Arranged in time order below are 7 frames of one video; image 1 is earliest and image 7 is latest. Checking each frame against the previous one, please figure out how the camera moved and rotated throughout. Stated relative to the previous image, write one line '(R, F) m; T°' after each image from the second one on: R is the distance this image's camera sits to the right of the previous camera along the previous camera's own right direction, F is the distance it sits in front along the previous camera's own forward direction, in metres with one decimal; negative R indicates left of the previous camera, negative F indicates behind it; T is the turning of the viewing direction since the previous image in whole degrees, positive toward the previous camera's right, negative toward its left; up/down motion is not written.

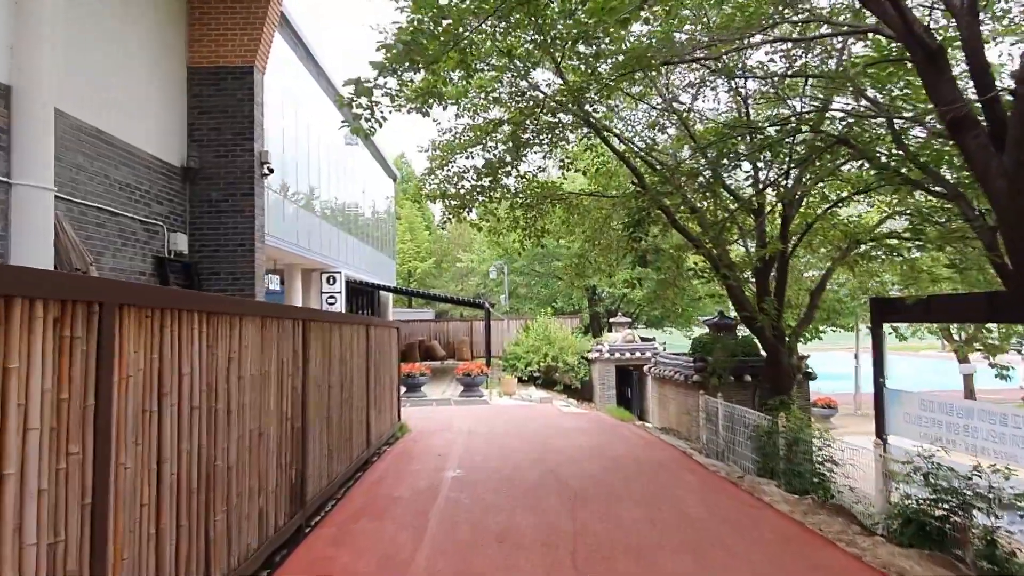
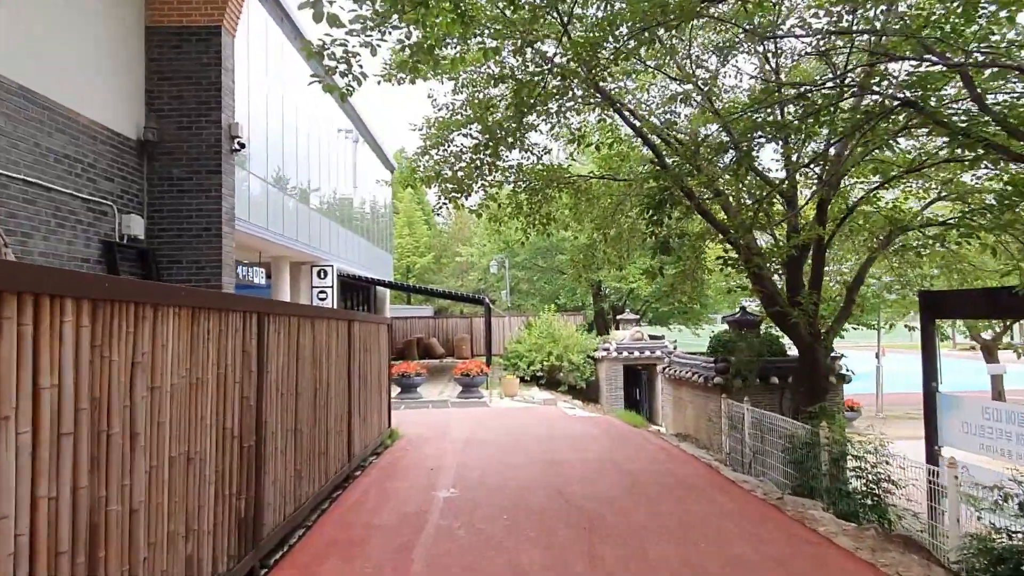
(0.0, +1.0) m; 0°
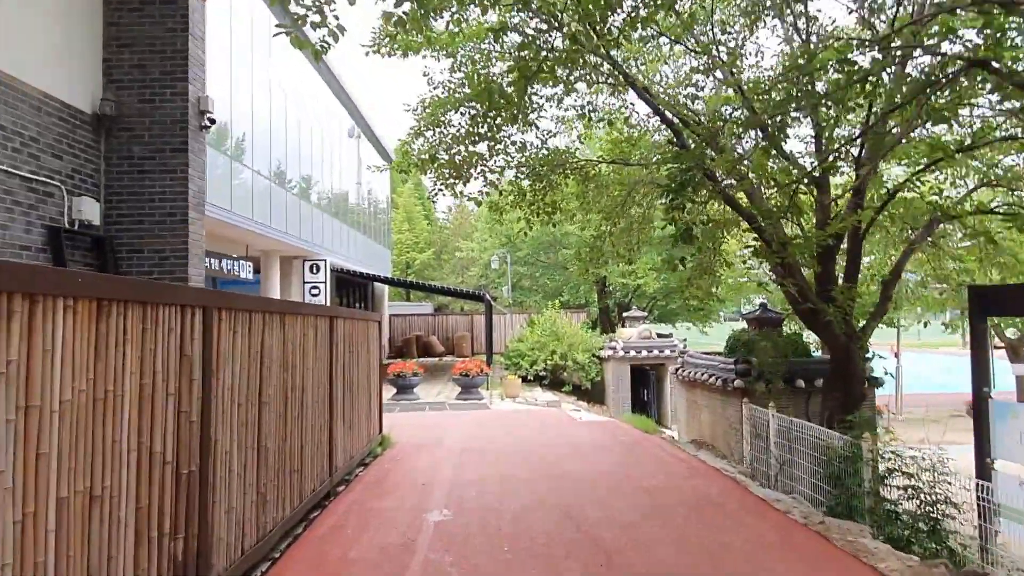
(0.0, +0.8) m; 0°
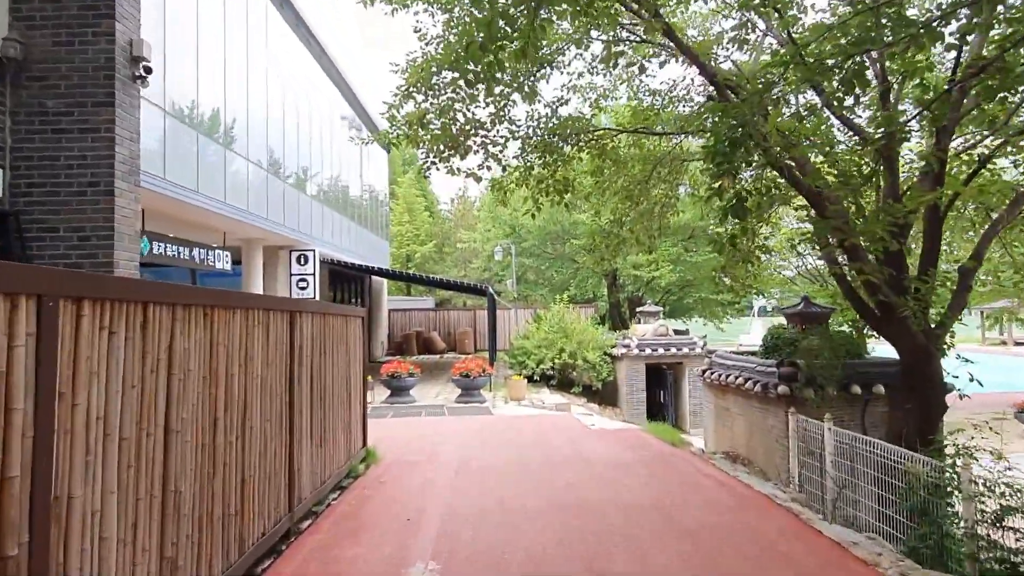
(0.0, +1.2) m; 0°
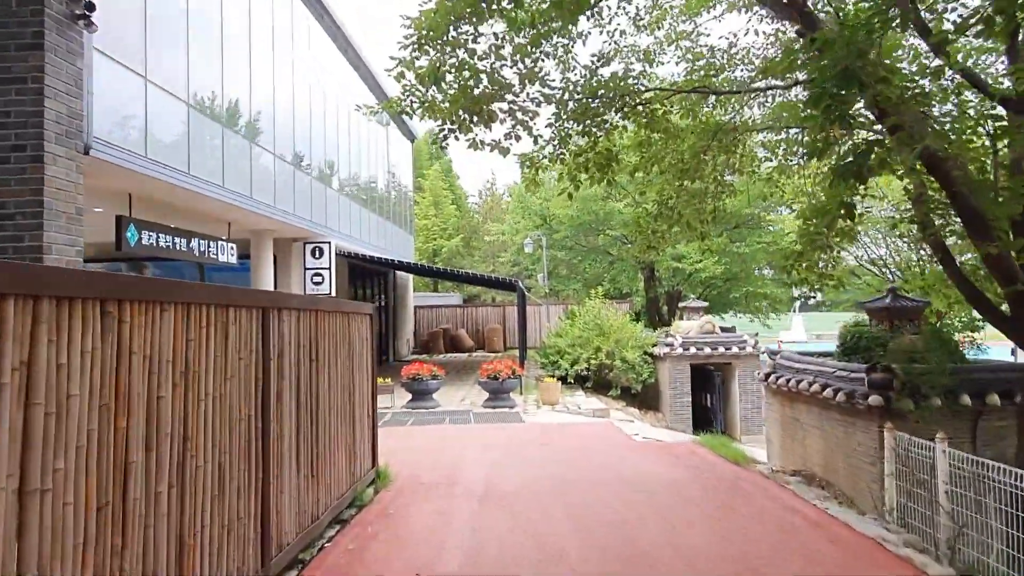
(0.0, +1.2) m; -2°
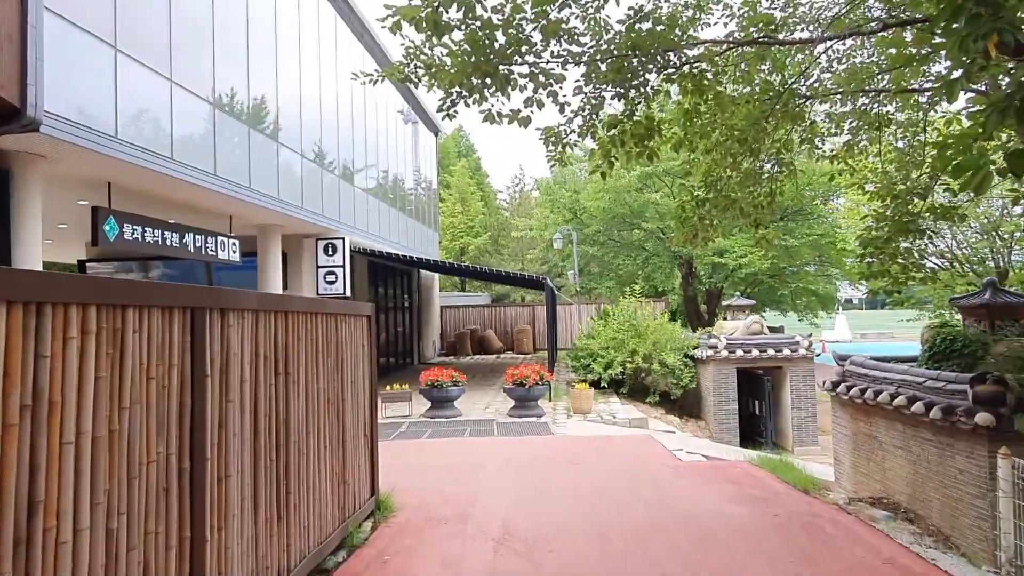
(+0.1, +1.0) m; -2°
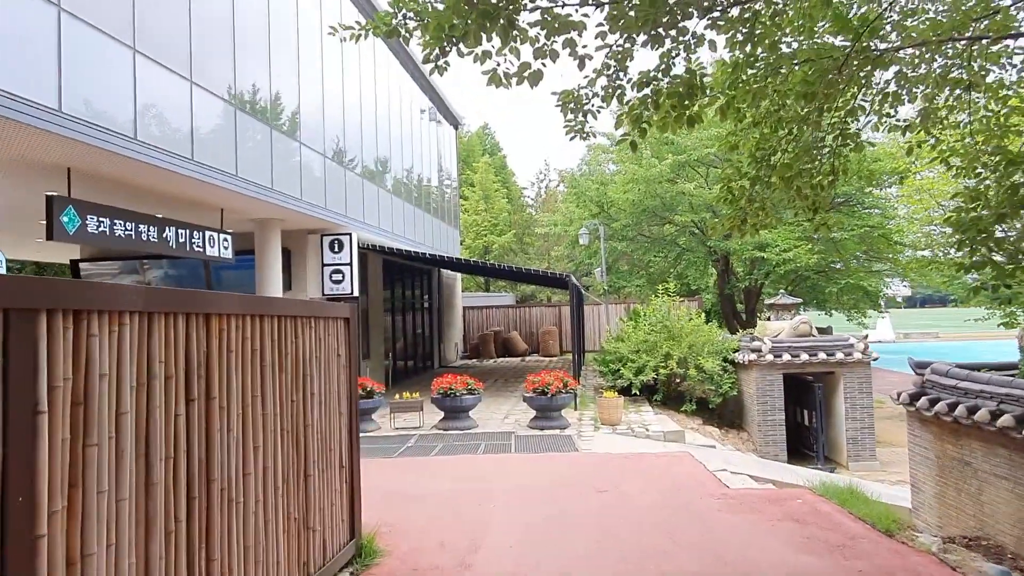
(+0.1, +1.0) m; -2°
